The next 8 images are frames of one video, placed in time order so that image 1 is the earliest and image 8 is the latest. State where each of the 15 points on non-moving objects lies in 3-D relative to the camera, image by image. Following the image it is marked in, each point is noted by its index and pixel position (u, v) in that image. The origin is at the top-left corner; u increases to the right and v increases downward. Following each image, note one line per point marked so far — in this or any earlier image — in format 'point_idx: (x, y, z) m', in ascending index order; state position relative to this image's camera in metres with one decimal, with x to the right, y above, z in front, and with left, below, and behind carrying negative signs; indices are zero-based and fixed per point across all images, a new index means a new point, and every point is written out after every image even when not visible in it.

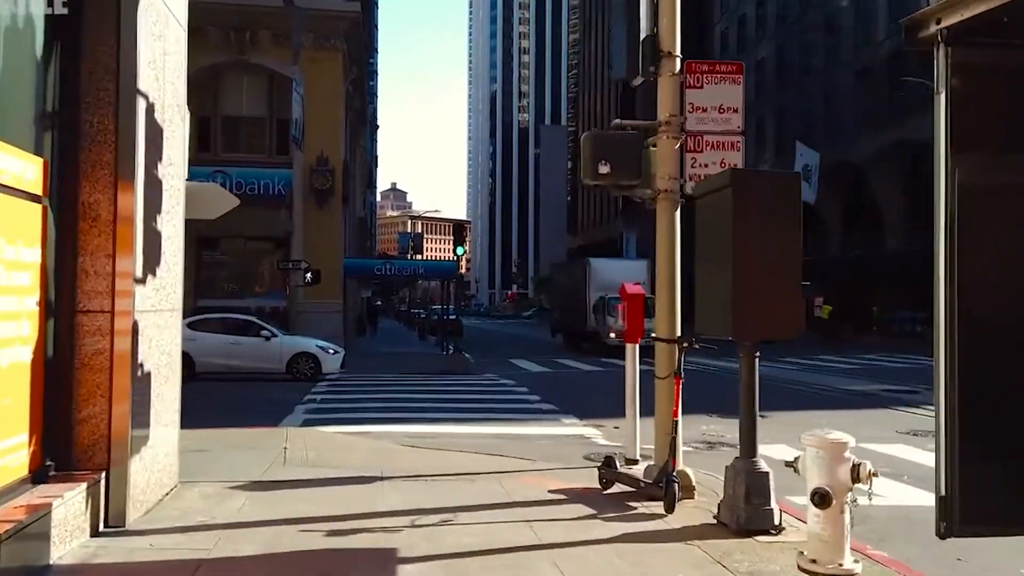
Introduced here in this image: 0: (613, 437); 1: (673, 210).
0: (+1.5, -2.2, +12.2) m
1: (+1.4, +0.7, +7.1) m
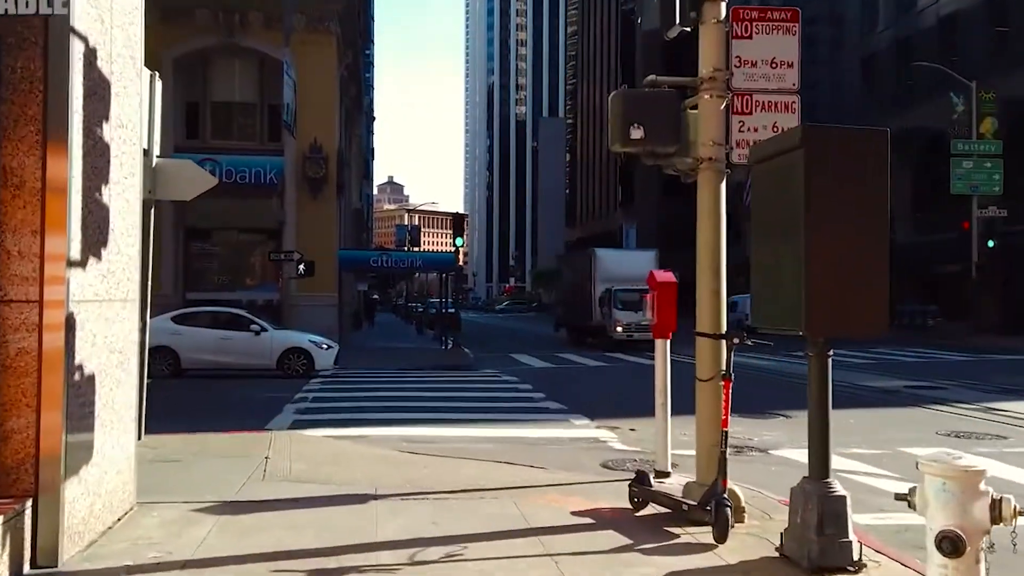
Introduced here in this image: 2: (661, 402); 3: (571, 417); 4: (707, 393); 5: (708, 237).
0: (+1.6, -2.0, +11.2) m
1: (+1.5, +0.8, +6.1) m
2: (+1.3, -1.0, +7.2) m
3: (+1.0, -2.0, +13.2) m
4: (+1.4, -0.7, +6.0) m
5: (+1.4, +0.4, +6.0) m
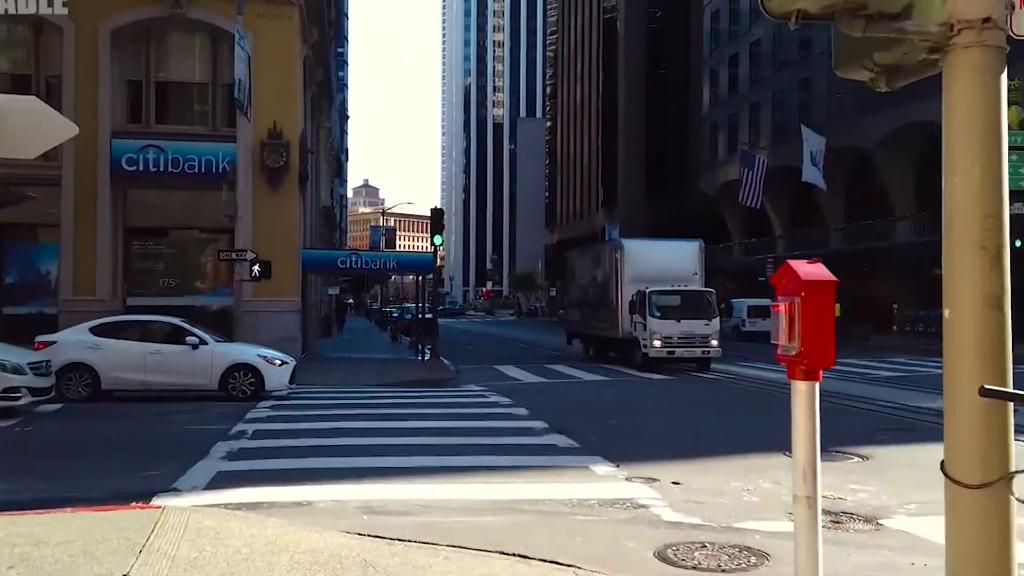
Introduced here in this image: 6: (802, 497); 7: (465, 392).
0: (+1.6, -2.1, +8.0) m
1: (+1.7, +0.8, +2.9) m
2: (+1.4, -1.0, +4.1) m
3: (+1.0, -2.1, +10.0) m
4: (+1.6, -0.8, +2.9) m
5: (+1.6, +0.3, +2.9) m
6: (+1.4, -1.0, +4.1) m
7: (-1.1, -2.4, +19.5) m
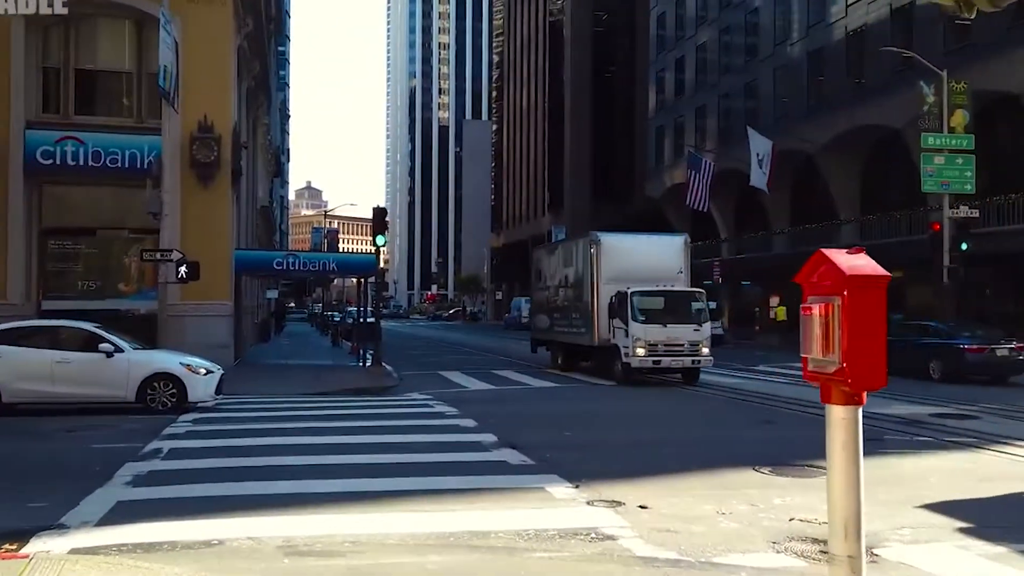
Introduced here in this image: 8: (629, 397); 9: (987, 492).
0: (+1.2, -2.1, +7.1) m
1: (+1.6, +0.8, +2.0) m
2: (+1.3, -1.0, +3.2) m
3: (+0.4, -2.1, +9.0) m
4: (+1.5, -0.7, +1.9) m
5: (+1.5, +0.4, +2.0) m
6: (+1.2, -1.0, +3.2) m
7: (-2.2, -2.4, +18.3) m
8: (+2.5, -2.3, +17.7) m
9: (+4.9, -2.1, +8.8) m
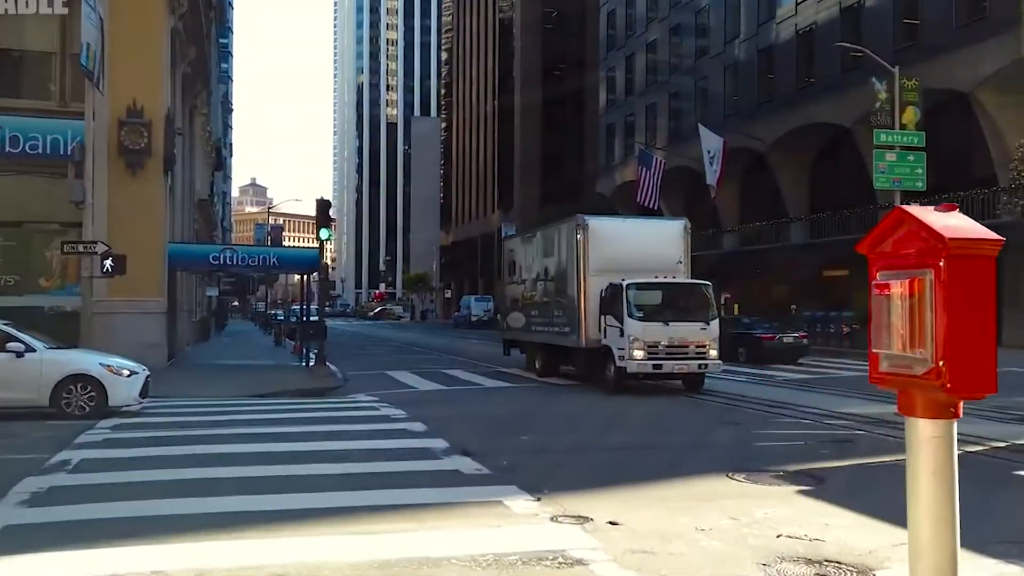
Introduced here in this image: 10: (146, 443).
0: (+0.8, -2.0, +6.2) m
1: (+1.5, +0.9, +1.2) m
2: (+1.2, -0.9, +2.3) m
3: (0.0, -2.0, +8.1) m
4: (+1.5, -0.7, +1.1) m
5: (+1.5, +0.4, +1.1) m
6: (+1.2, -0.9, +2.3) m
7: (-3.3, -2.3, +17.3) m
8: (+1.5, -2.2, +16.9) m
9: (+4.5, -2.1, +8.2) m
10: (-5.1, -2.1, +11.6) m
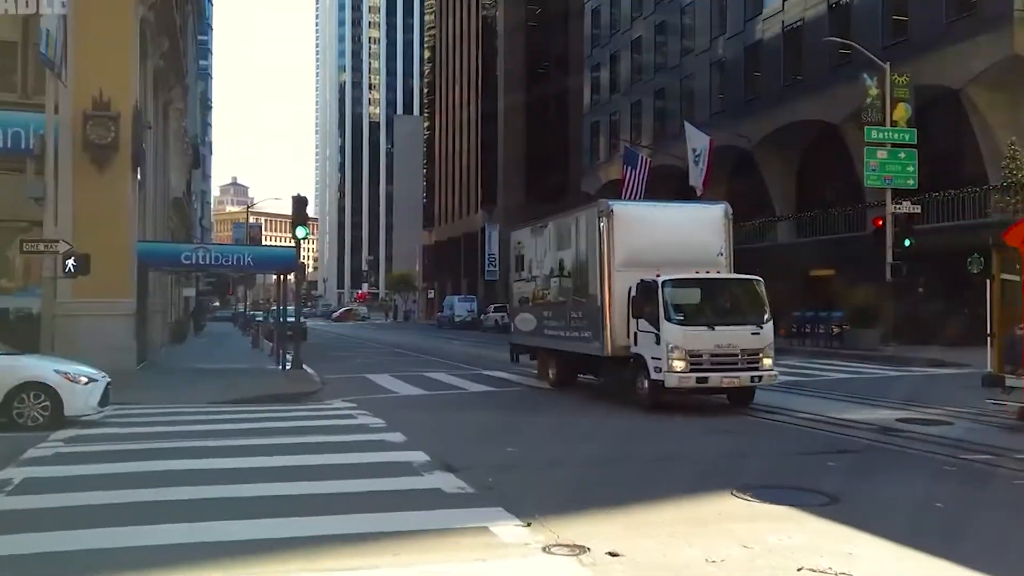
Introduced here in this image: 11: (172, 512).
0: (+0.8, -2.0, +5.4) m
1: (+1.6, +0.8, +0.4) m
2: (+1.2, -0.9, +1.5) m
3: (-0.2, -2.0, +7.3) m
4: (+1.5, -0.7, +0.3) m
5: (+1.5, +0.4, +0.3) m
6: (+1.2, -0.9, +1.6) m
7: (-3.5, -2.4, +16.4) m
8: (+1.2, -2.2, +16.2) m
9: (+4.4, -2.1, +7.5) m
10: (-5.2, -2.2, +10.7) m
11: (-3.2, -2.1, +7.9) m
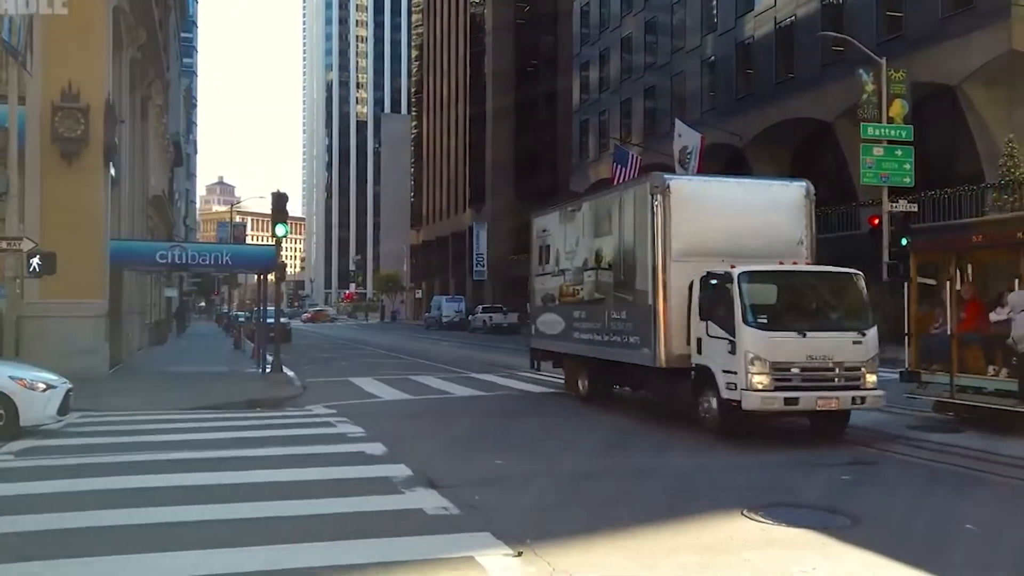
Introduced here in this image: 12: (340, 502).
0: (+0.7, -2.0, +4.7) m
1: (+1.6, +0.8, -0.4) m
2: (+1.2, -0.9, +0.8) m
3: (-0.2, -2.0, +6.5) m
4: (+1.5, -0.7, -0.4) m
5: (+1.5, +0.4, -0.4) m
6: (+1.1, -0.9, +0.8) m
7: (-3.8, -2.4, +15.5) m
8: (+1.0, -2.2, +15.4) m
9: (+4.3, -2.1, +6.7) m
10: (-5.4, -2.2, +9.9) m
11: (-3.3, -2.1, +7.1) m
12: (-1.7, -2.1, +8.5) m
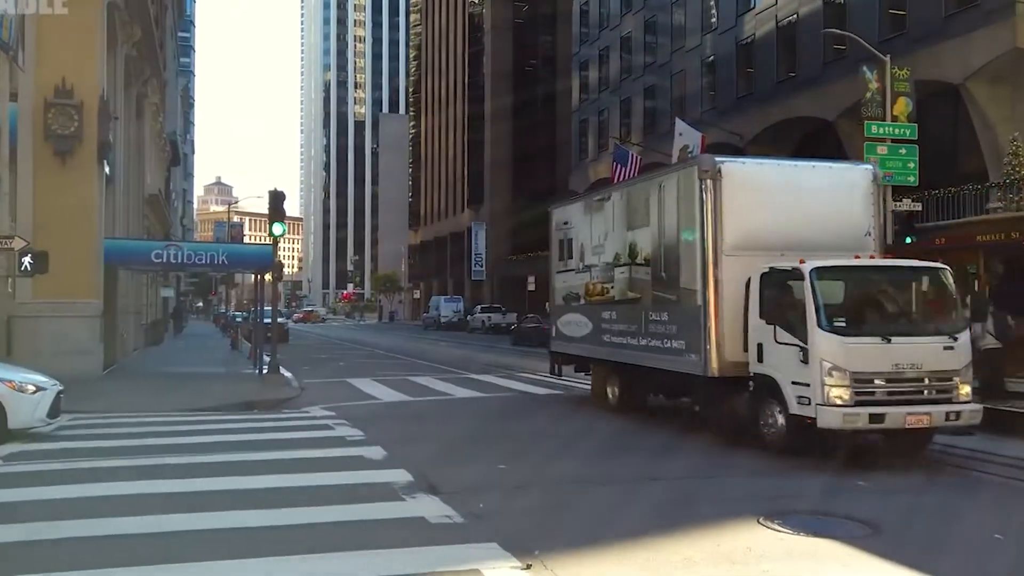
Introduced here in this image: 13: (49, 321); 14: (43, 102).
0: (+0.8, -2.0, +4.3) m
1: (+1.6, +0.9, -0.7) m
2: (+1.2, -0.9, +0.4) m
3: (-0.2, -2.0, +6.2) m
4: (+1.6, -0.7, -0.8) m
5: (+1.6, +0.4, -0.7) m
6: (+1.2, -0.9, +0.5) m
7: (-3.7, -2.4, +15.2) m
8: (+1.0, -2.2, +15.1) m
9: (+4.4, -2.0, +6.4) m
10: (-5.3, -2.1, +9.5) m
11: (-3.2, -2.1, +6.7) m
12: (-1.7, -2.1, +8.1) m
13: (-10.8, -0.8, +19.6) m
14: (-11.0, +4.3, +19.8) m
